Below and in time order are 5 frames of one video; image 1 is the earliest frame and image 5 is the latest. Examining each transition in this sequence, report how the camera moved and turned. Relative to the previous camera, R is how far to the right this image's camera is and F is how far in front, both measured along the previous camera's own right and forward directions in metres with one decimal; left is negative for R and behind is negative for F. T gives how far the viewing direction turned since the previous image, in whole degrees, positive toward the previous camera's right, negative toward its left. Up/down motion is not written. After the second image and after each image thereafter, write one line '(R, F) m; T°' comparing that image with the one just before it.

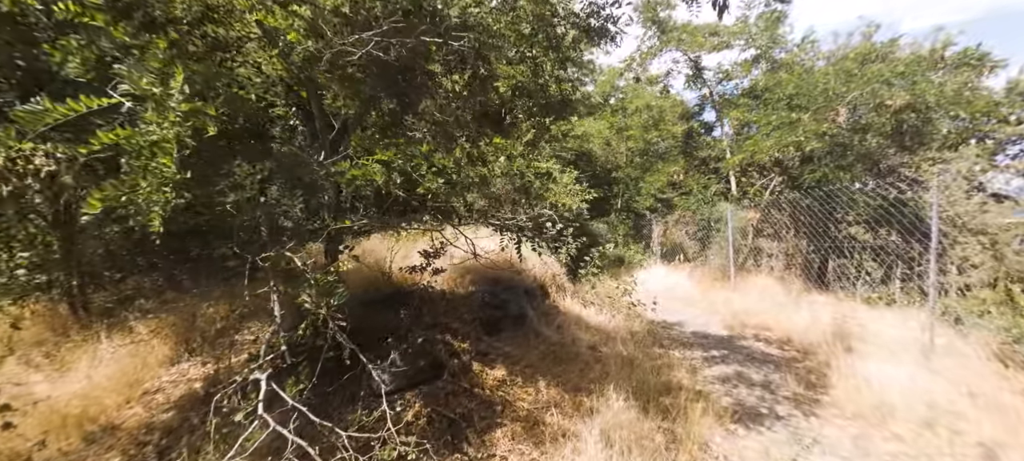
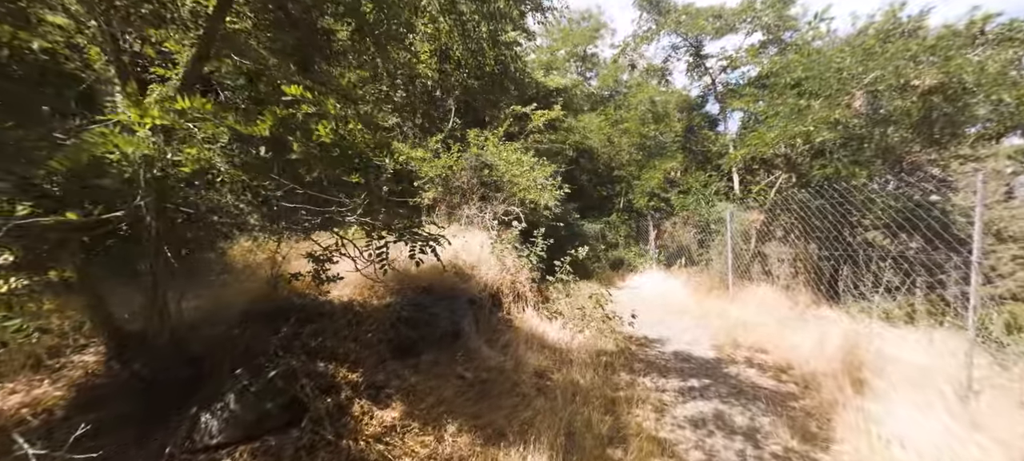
(+0.7, +0.9) m; -2°
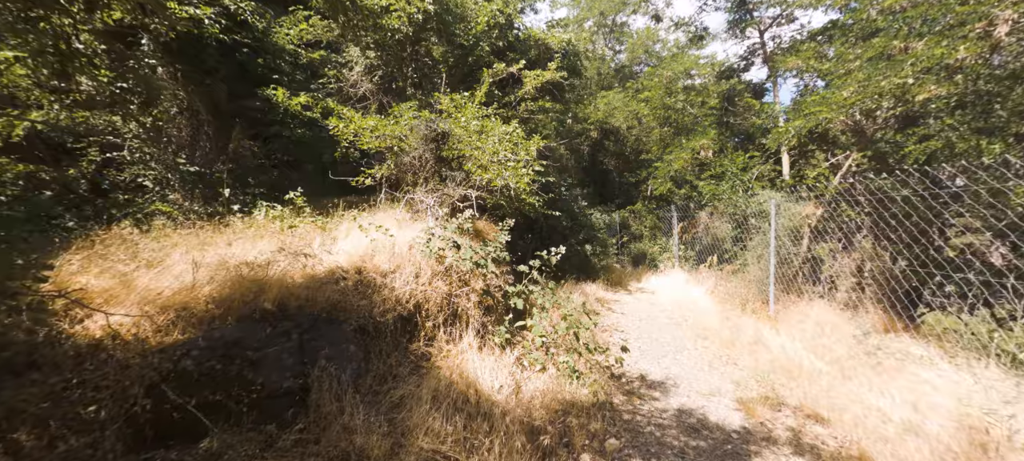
(+0.8, +1.7) m; -5°
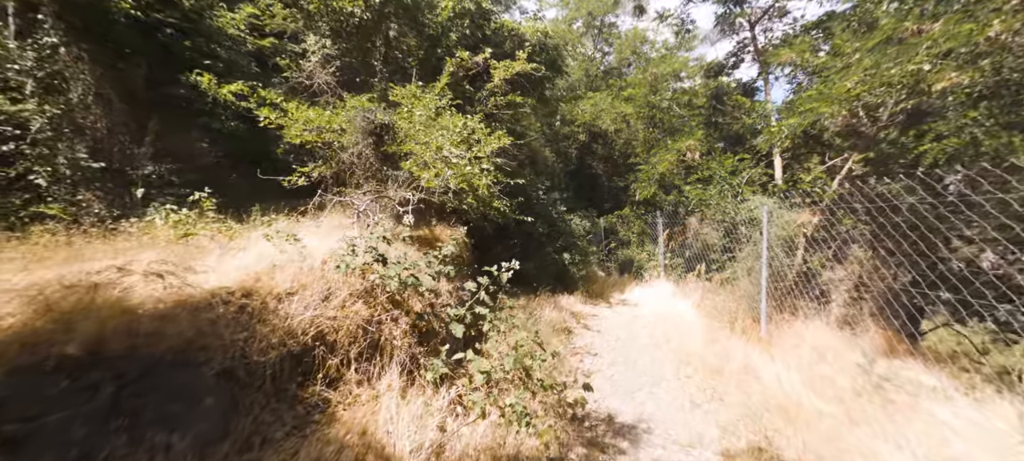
(+0.4, +0.7) m; +1°
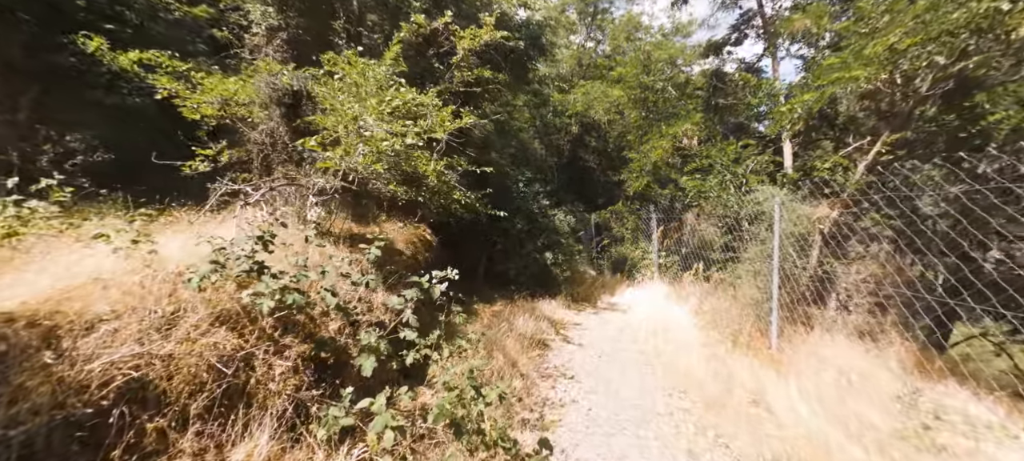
(+0.4, +0.9) m; 0°
